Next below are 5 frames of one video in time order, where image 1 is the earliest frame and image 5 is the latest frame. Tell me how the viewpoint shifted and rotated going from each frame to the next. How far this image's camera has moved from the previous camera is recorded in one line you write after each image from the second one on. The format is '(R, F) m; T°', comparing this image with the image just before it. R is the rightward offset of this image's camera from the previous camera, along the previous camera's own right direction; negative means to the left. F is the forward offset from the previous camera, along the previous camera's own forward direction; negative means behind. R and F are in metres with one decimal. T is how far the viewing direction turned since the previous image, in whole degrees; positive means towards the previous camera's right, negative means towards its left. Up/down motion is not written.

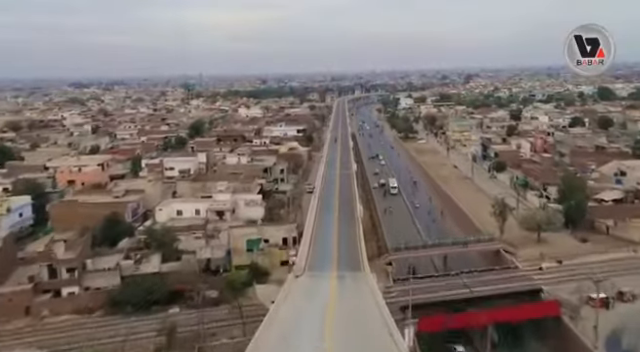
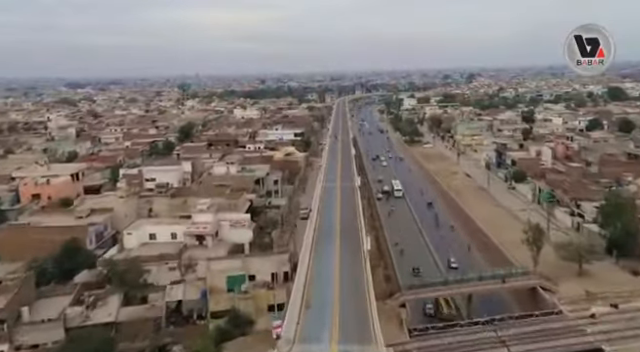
(+0.1, +2.4) m; 0°
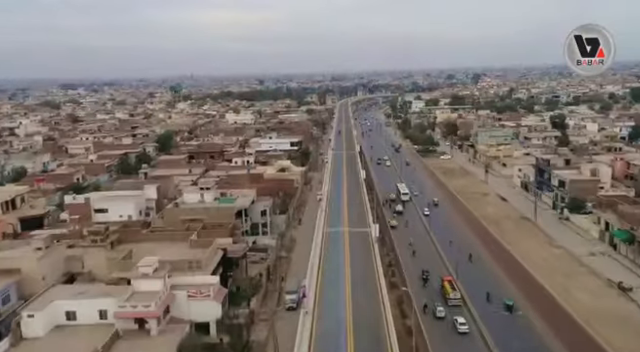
(0.0, +4.6) m; 0°
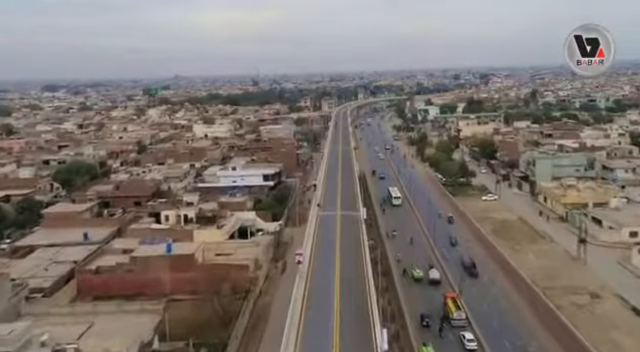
(+0.5, +9.4) m; 0°
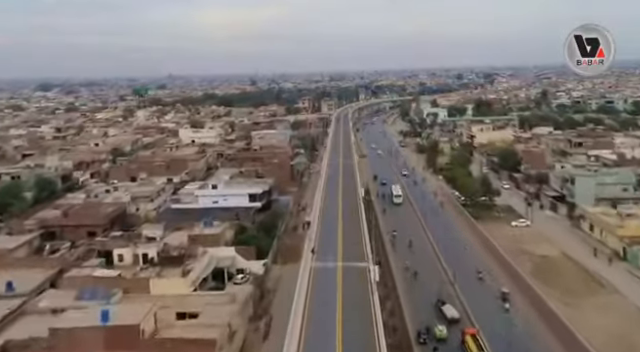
(+0.1, +3.3) m; 0°
